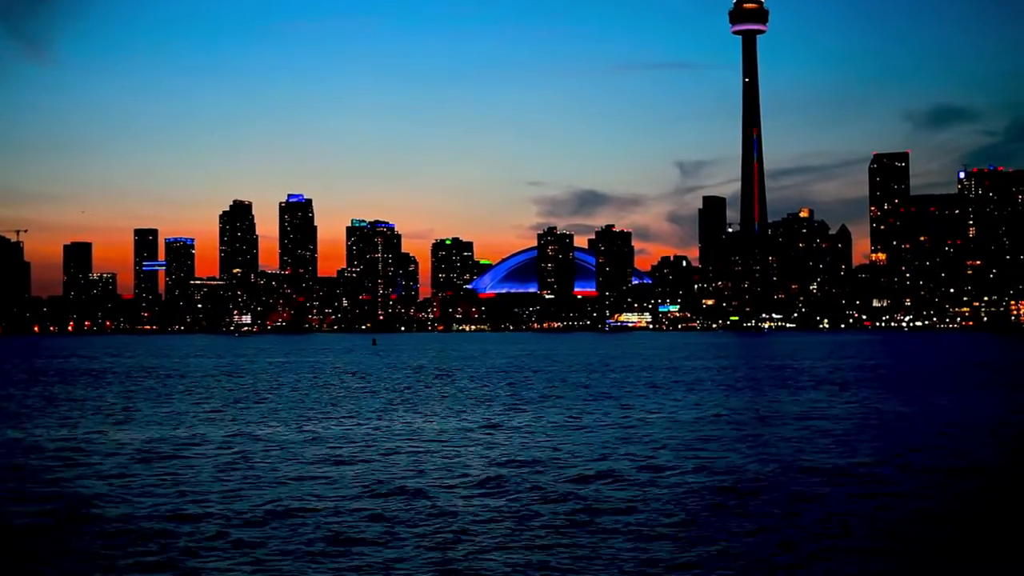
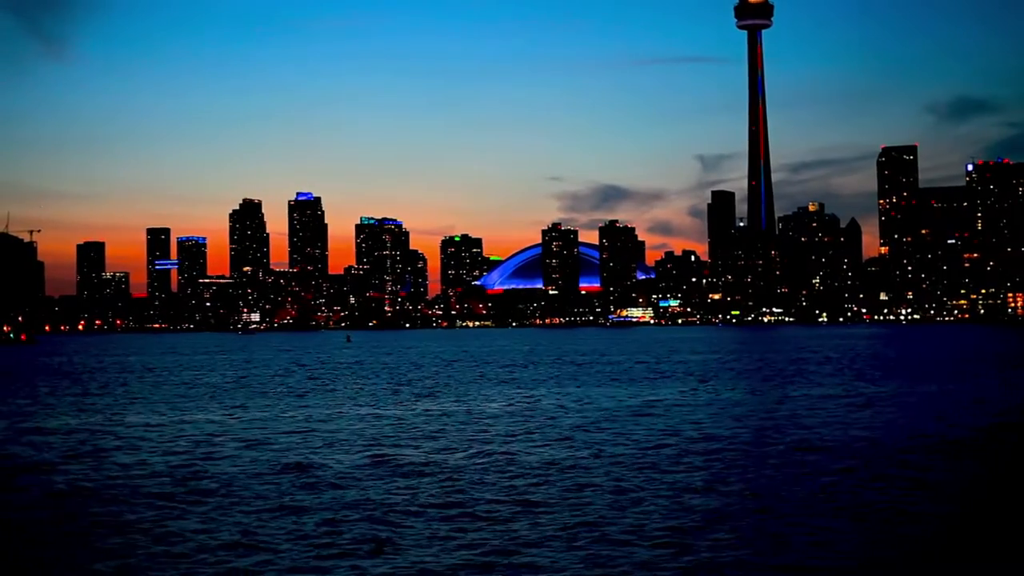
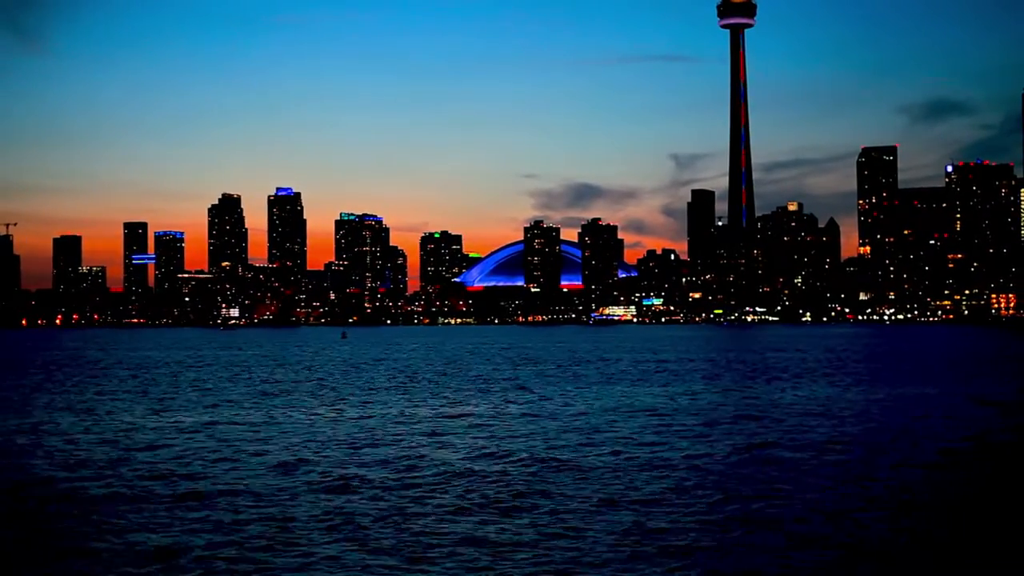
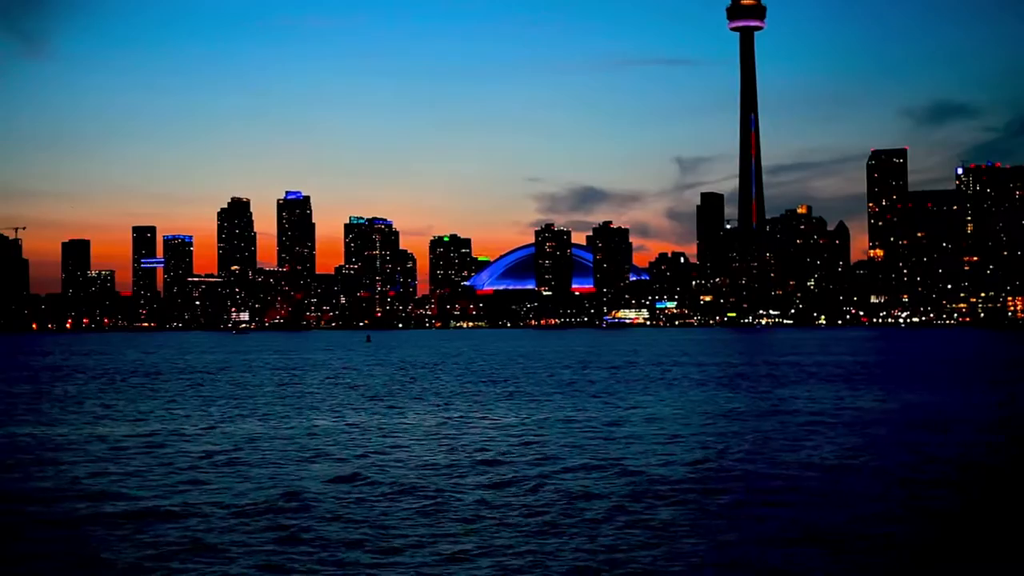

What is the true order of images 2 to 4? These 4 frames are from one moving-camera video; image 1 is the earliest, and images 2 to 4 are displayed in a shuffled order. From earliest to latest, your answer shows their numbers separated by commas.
4, 3, 2
